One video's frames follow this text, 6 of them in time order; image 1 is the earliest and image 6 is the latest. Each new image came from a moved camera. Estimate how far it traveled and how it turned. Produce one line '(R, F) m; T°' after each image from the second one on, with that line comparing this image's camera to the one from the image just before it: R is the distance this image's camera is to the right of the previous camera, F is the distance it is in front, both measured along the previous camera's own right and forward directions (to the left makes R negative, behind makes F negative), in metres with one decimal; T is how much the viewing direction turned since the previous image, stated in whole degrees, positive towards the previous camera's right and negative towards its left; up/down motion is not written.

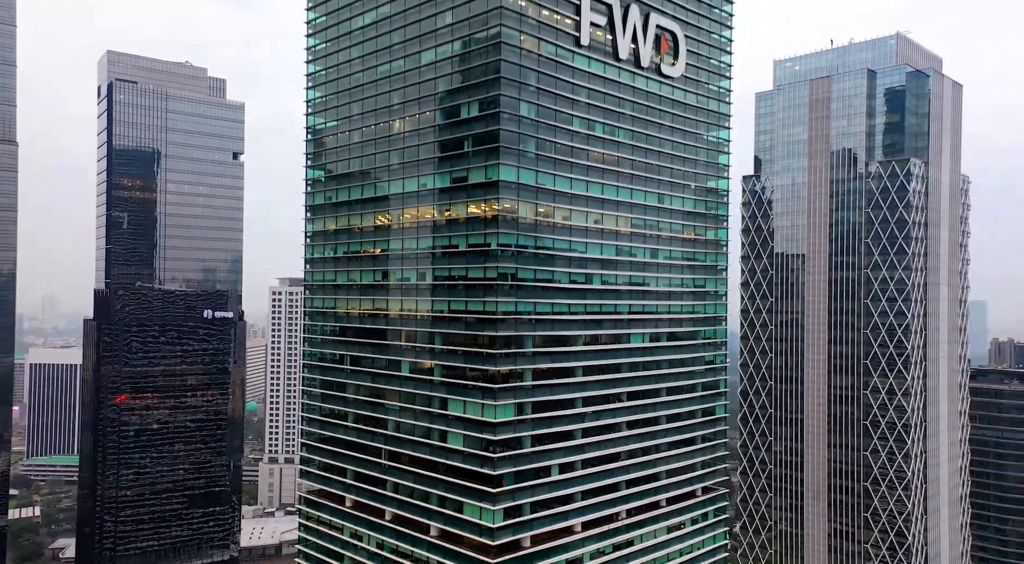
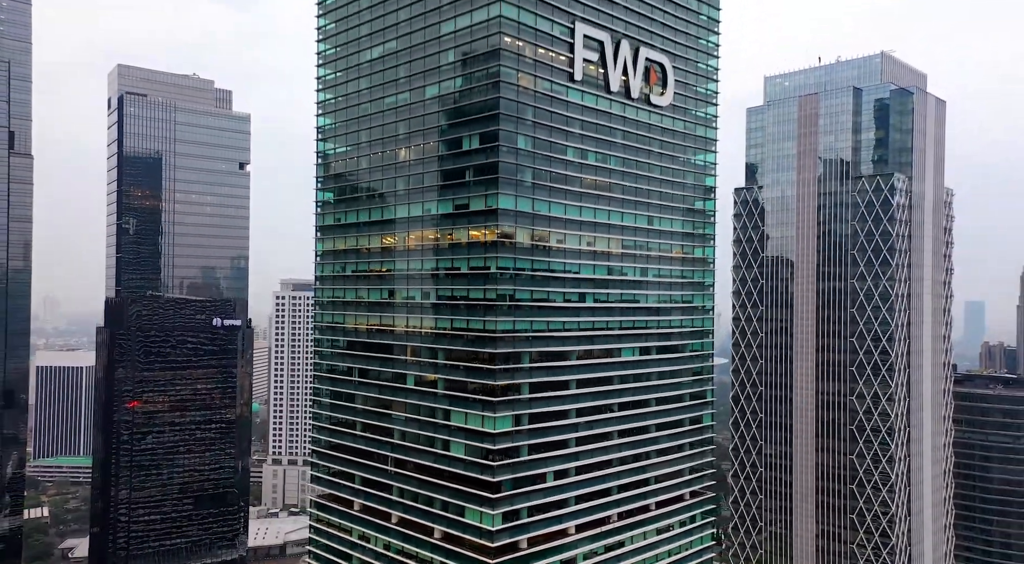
(+0.2, -7.9) m; 0°
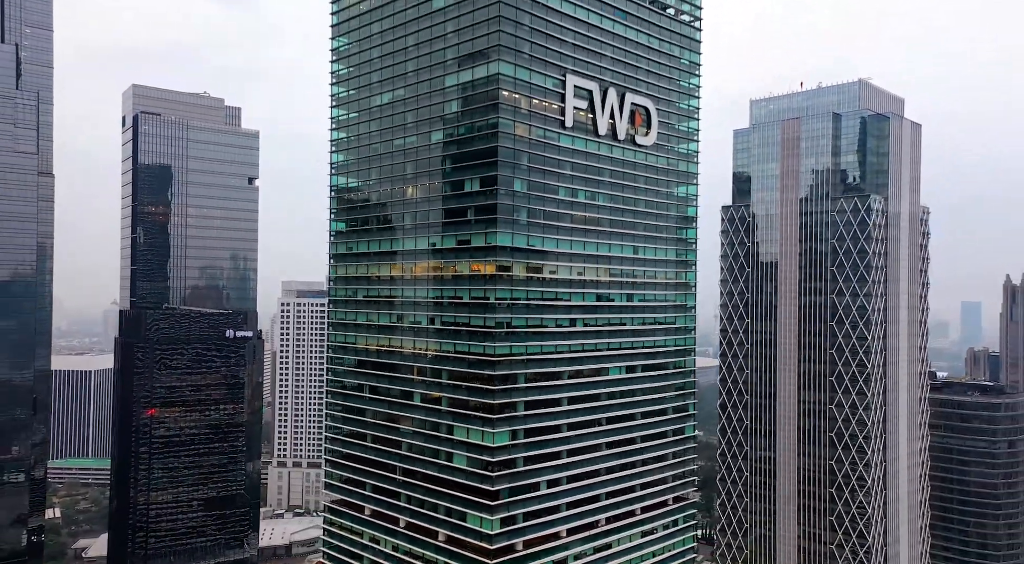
(+0.3, -12.3) m; 0°
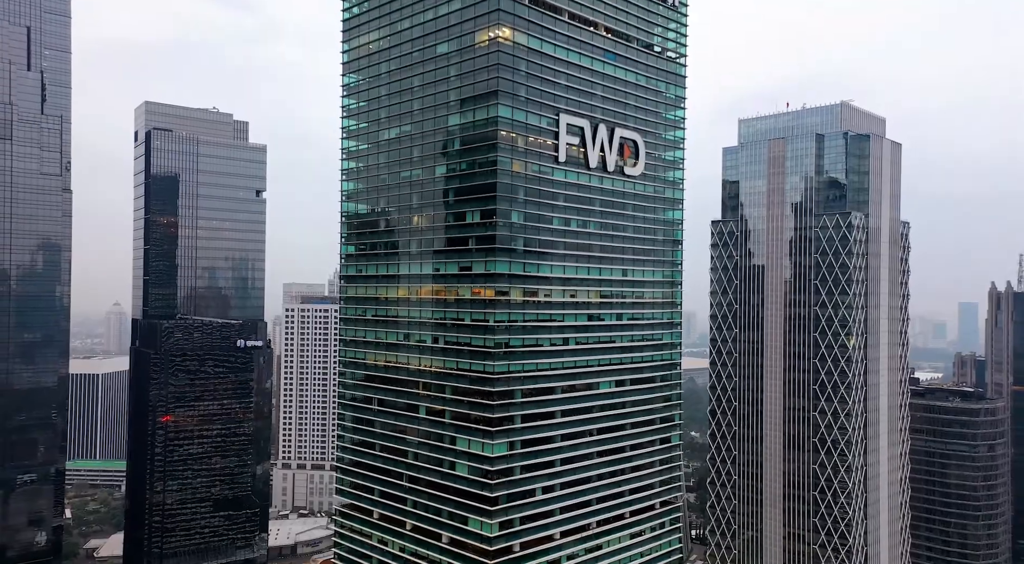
(+0.3, -11.2) m; 0°
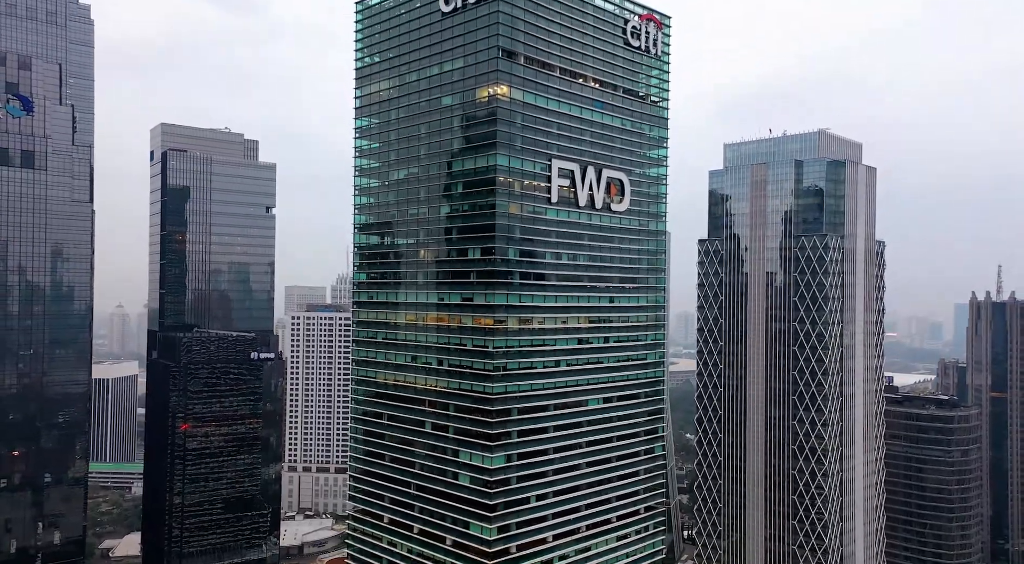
(+0.3, -15.7) m; 0°
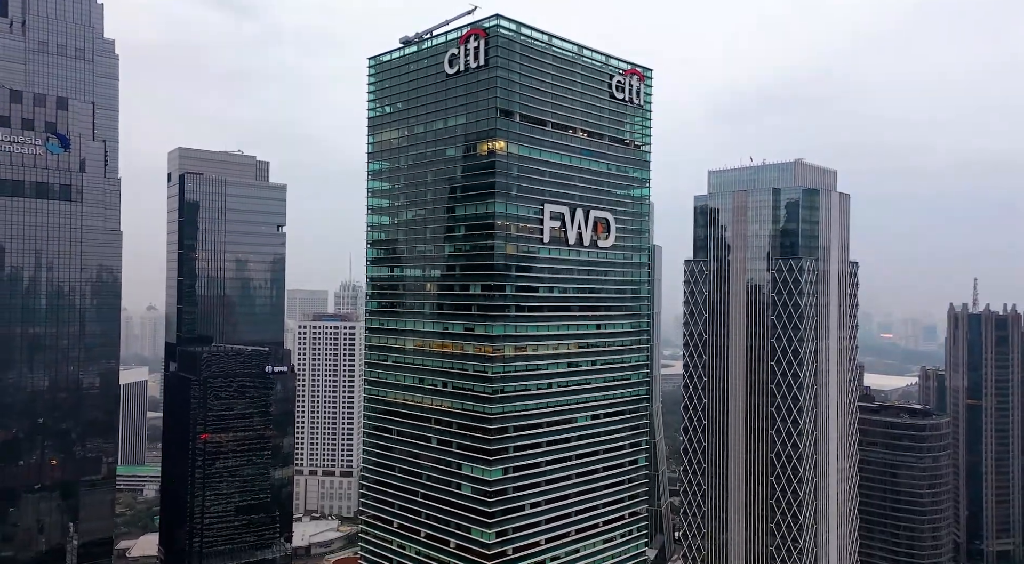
(+0.4, -19.1) m; 0°
